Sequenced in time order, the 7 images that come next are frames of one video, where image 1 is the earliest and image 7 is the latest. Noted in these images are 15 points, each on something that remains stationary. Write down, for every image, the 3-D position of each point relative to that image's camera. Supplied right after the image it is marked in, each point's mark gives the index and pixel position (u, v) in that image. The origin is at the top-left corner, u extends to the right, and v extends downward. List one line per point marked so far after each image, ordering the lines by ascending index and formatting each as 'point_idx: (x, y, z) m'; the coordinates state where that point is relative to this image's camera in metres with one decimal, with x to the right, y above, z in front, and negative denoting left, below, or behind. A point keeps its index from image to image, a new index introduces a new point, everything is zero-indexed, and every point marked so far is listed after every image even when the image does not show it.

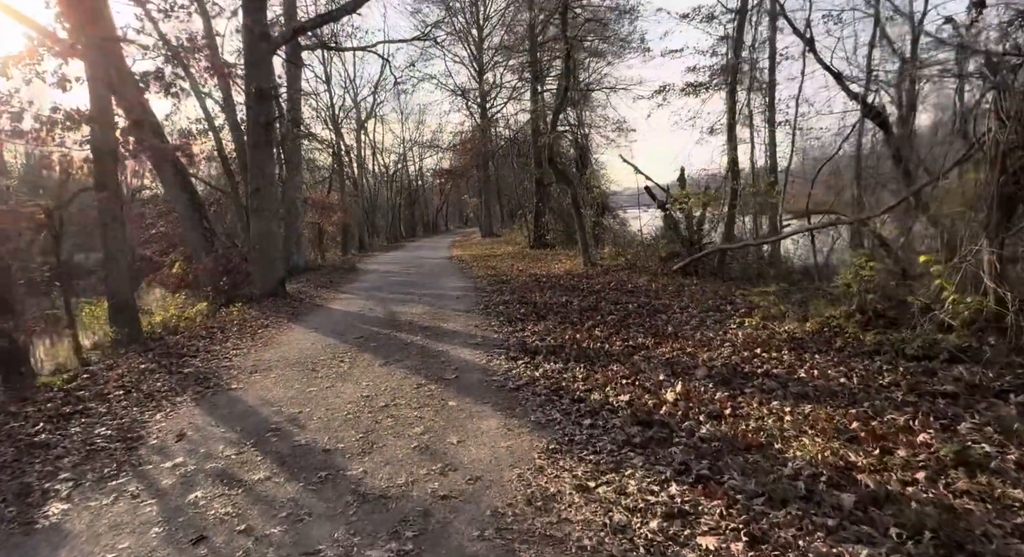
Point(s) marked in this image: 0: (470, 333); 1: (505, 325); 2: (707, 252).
0: (-0.7, -0.9, +8.9) m
1: (-0.1, -0.8, +8.9) m
2: (+4.1, +0.5, +11.5) m
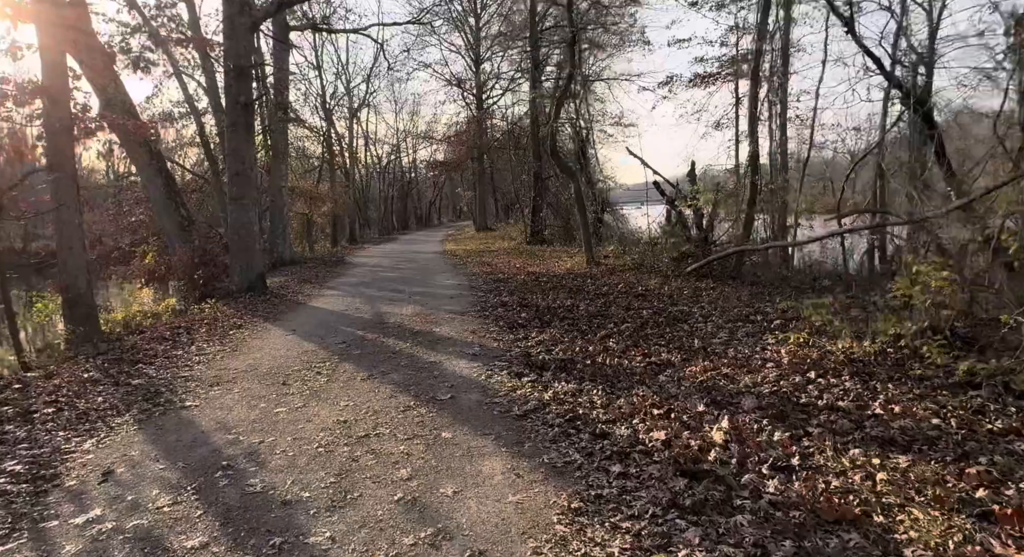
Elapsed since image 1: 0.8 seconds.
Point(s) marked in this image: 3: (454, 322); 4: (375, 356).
0: (-0.7, -0.9, +7.9) m
1: (-0.1, -0.8, +8.0) m
2: (+4.1, +0.5, +10.6) m
3: (-1.0, -0.7, +9.2) m
4: (-1.9, -1.0, +7.4) m
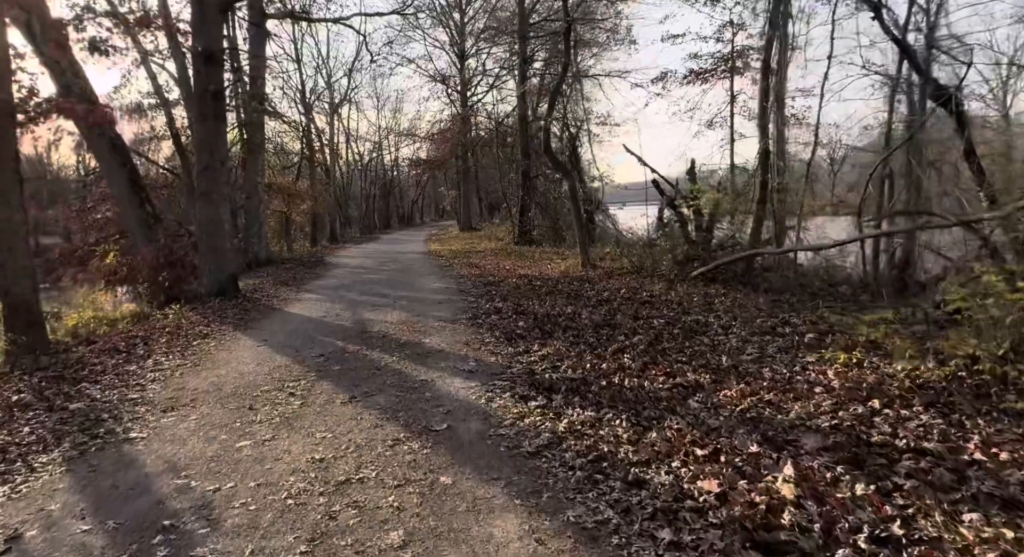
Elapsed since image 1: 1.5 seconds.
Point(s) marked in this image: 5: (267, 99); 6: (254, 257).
0: (-0.7, -1.0, +7.1) m
1: (-0.1, -0.9, +7.2) m
2: (+4.0, +0.4, +9.9) m
3: (-1.0, -0.8, +8.3) m
4: (-1.9, -1.1, +6.6) m
5: (-8.6, +6.3, +19.2) m
6: (-9.4, +0.8, +19.9) m
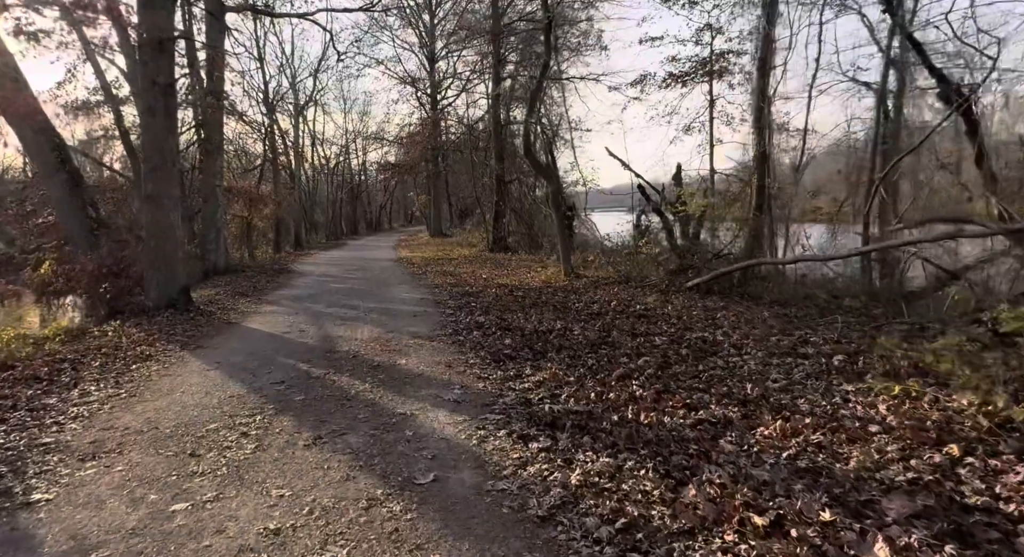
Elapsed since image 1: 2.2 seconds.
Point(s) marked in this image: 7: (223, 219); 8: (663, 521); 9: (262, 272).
0: (-0.8, -1.1, +6.2) m
1: (-0.2, -1.1, +6.4) m
2: (+3.7, +0.2, +9.3) m
3: (-1.2, -1.0, +7.5) m
4: (-2.0, -1.3, +5.7) m
5: (-9.4, +6.0, +17.9) m
6: (-10.2, +0.5, +18.6) m
7: (-9.9, +2.0, +18.8) m
8: (+0.9, -1.4, +3.1) m
9: (-9.0, +0.2, +19.8) m
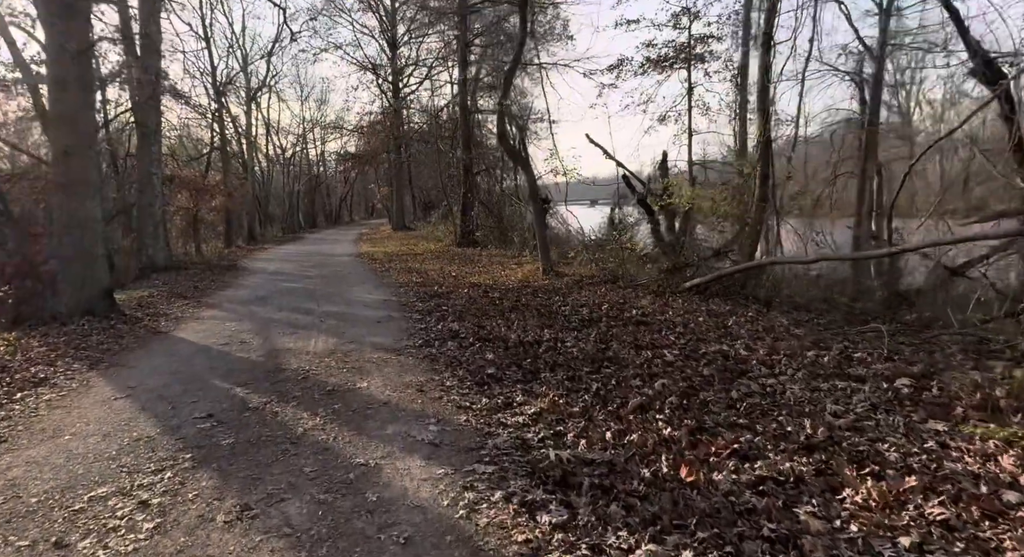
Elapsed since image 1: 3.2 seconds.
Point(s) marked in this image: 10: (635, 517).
0: (-0.9, -1.2, +5.0) m
1: (-0.4, -1.1, +5.2) m
2: (+3.4, +0.2, +8.4) m
3: (-1.4, -1.0, +6.2) m
4: (-2.0, -1.4, +4.4) m
5: (-10.3, +6.0, +16.0) m
6: (-11.1, +0.5, +16.7) m
7: (-10.9, +2.1, +16.9) m
8: (+1.0, -1.5, +2.0) m
9: (-10.0, +0.3, +18.0) m
10: (+0.7, -1.3, +3.1) m
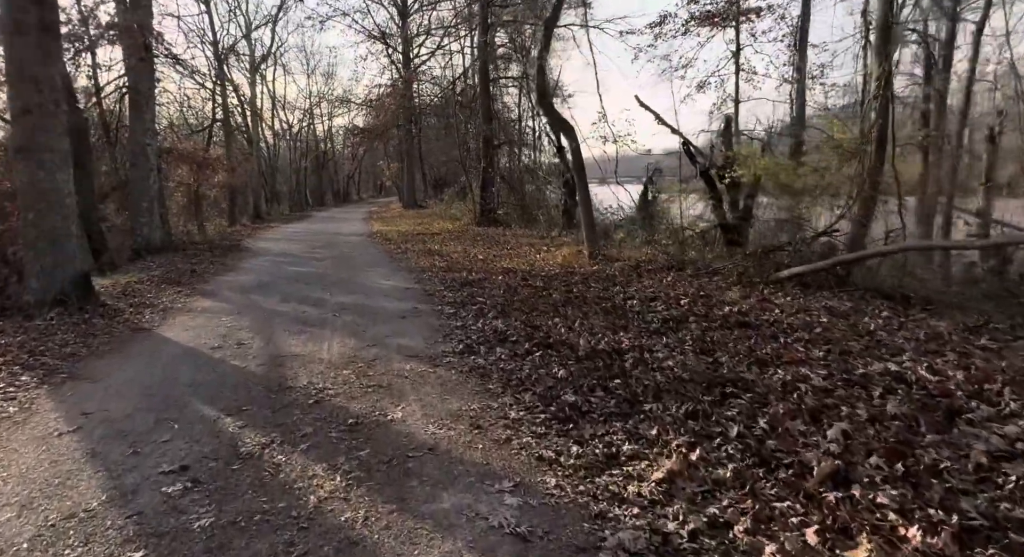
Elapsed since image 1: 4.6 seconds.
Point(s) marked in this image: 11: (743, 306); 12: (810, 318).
0: (-0.2, -1.2, +3.5) m
1: (+0.3, -1.1, +3.6) m
2: (+4.1, +0.3, +6.7) m
3: (-0.7, -1.0, +4.7) m
4: (-1.4, -1.4, +2.8) m
5: (-9.5, +6.5, +14.3) m
6: (-10.3, +1.0, +15.2) m
7: (-10.0, +2.6, +15.4) m
8: (+1.6, -1.6, +0.5) m
9: (-9.2, +0.9, +16.5) m
10: (+1.3, -1.4, +1.5) m
11: (+2.7, -0.3, +6.3) m
12: (+3.1, -0.4, +5.6) m
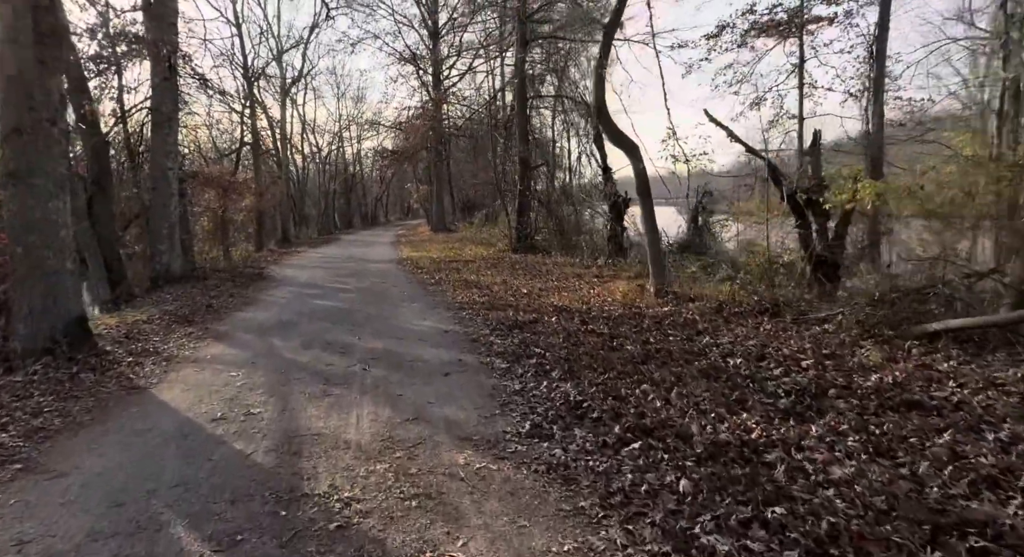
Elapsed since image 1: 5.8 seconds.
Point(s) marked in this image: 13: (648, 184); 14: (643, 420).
0: (+0.3, -1.6, +2.0) m
1: (+0.9, -1.5, +2.2) m
2: (+4.8, -0.2, +5.1) m
3: (-0.1, -1.4, +3.3) m
4: (-0.8, -1.7, +1.4) m
5: (-8.4, +5.7, +13.6) m
6: (-9.2, +0.2, +14.3) m
7: (-8.9, +1.8, +14.5) m
8: (+2.0, -1.8, -1.1) m
9: (-8.0, 0.0, +15.5) m
10: (+1.8, -1.7, 0.0) m
11: (+3.4, -0.8, +4.8) m
12: (+3.8, -0.9, +4.1) m
13: (+2.3, +1.6, +9.4) m
14: (+1.1, -1.1, +4.4) m
